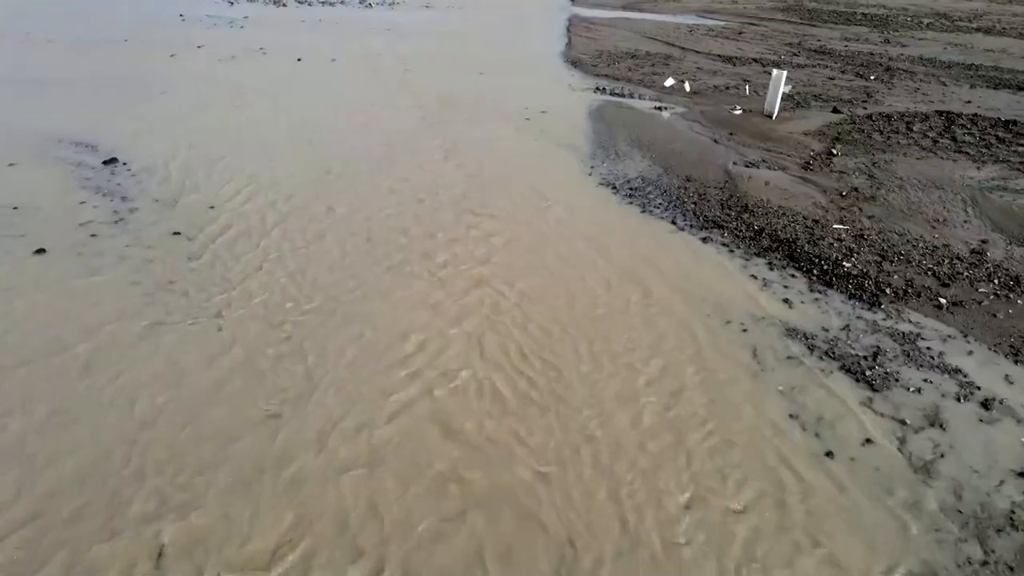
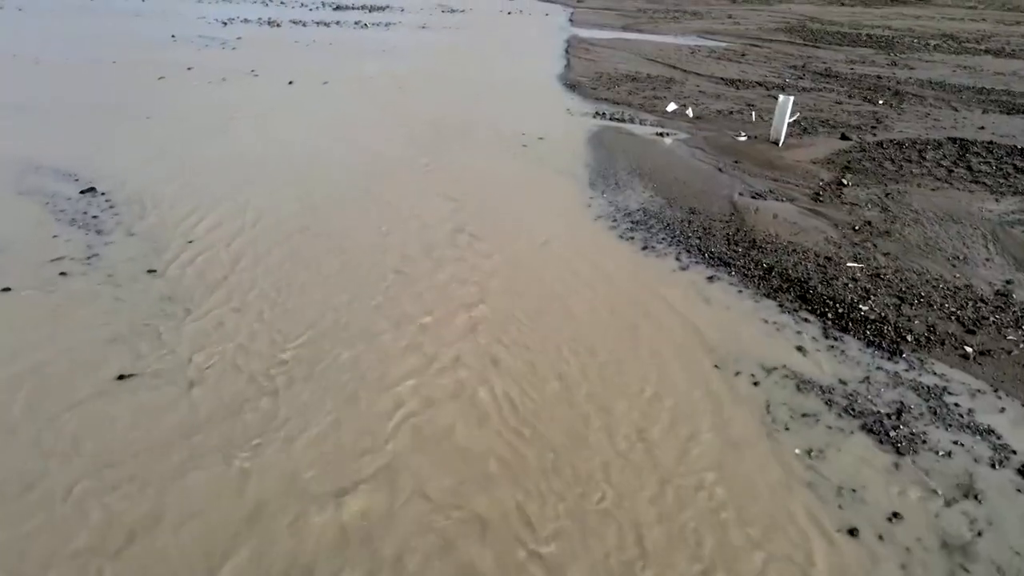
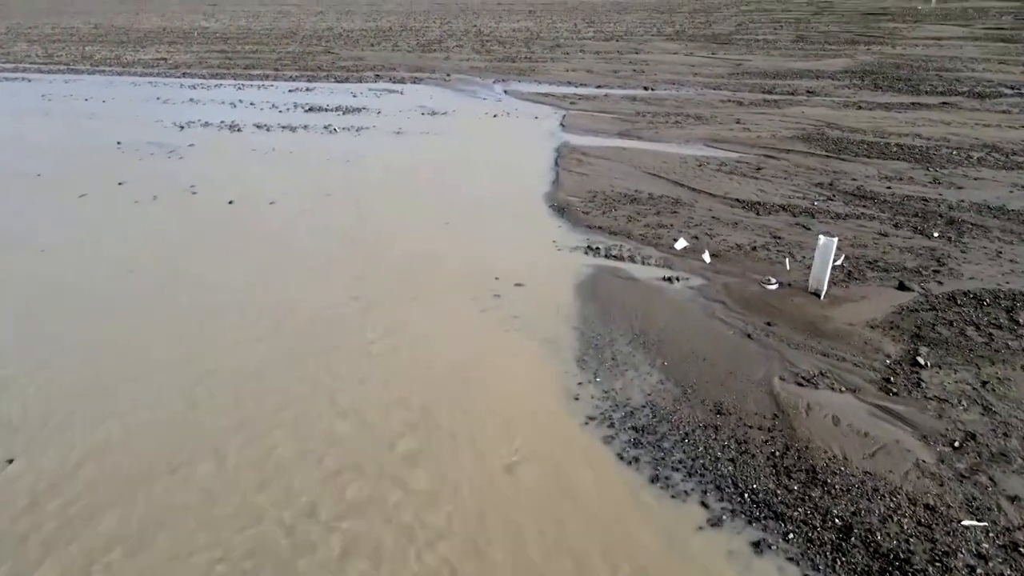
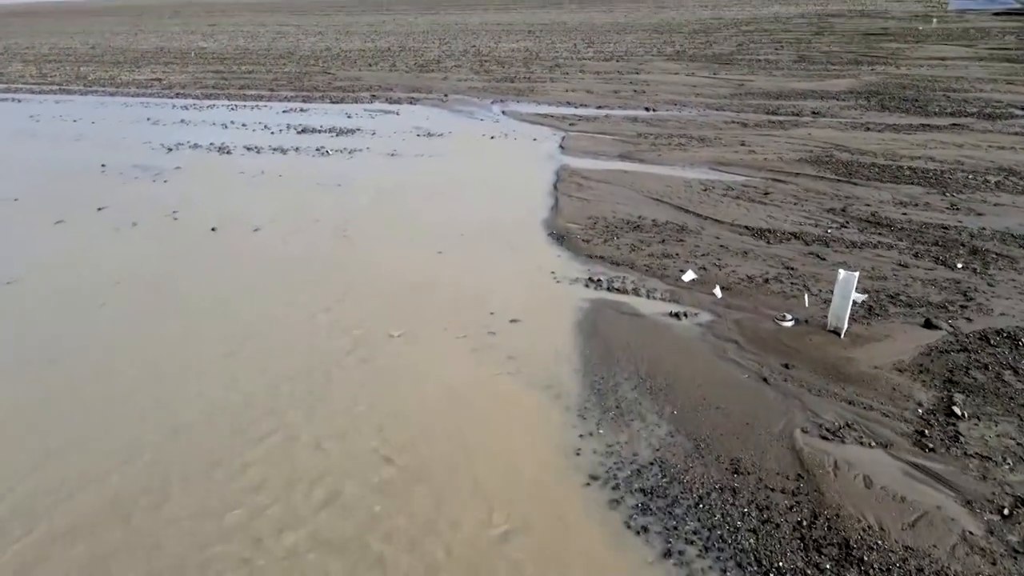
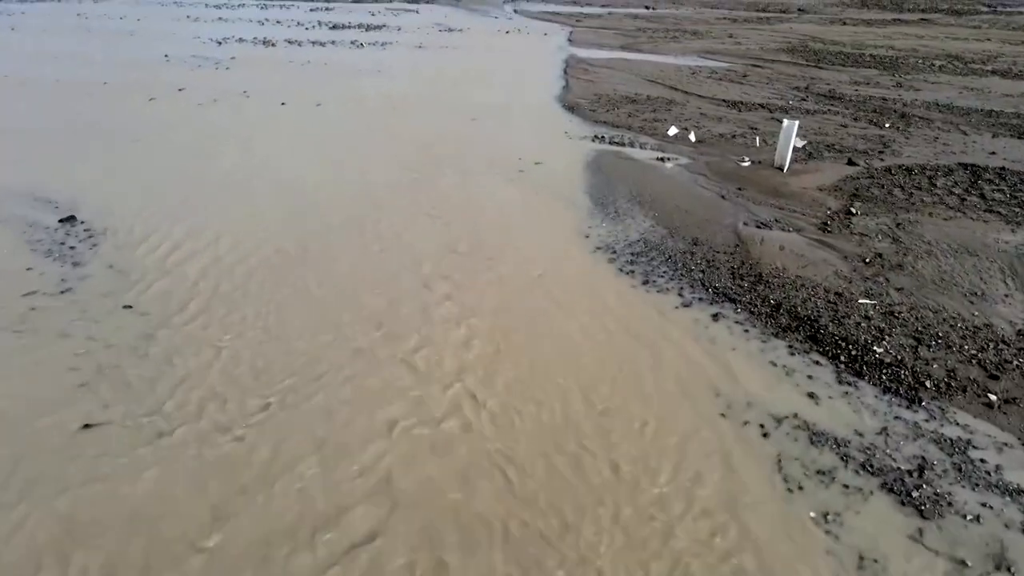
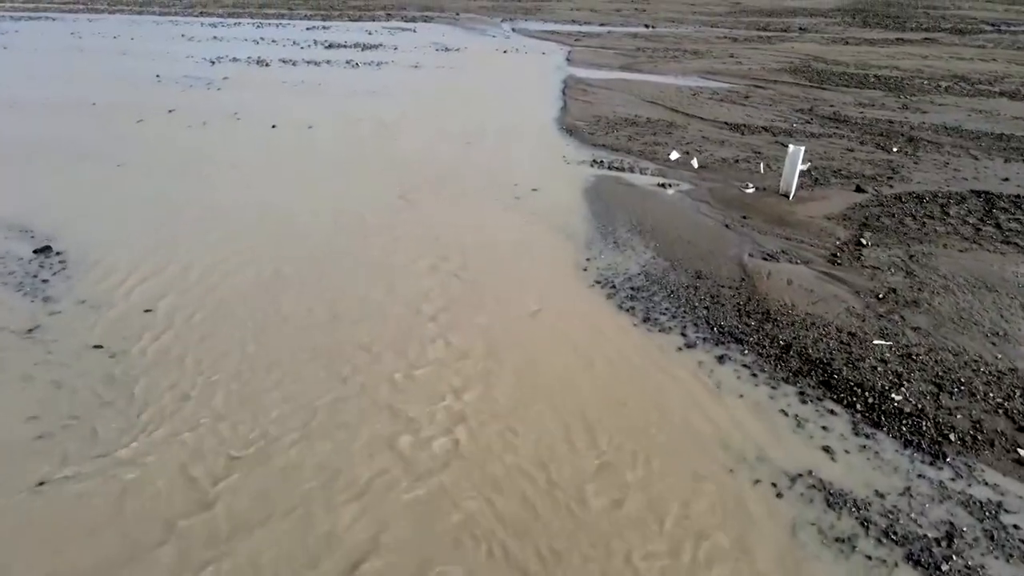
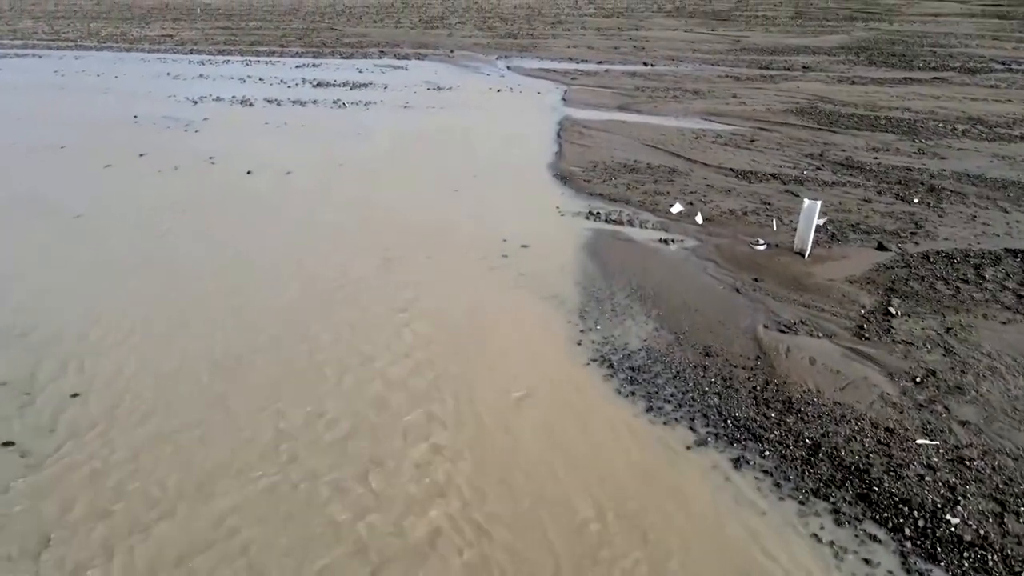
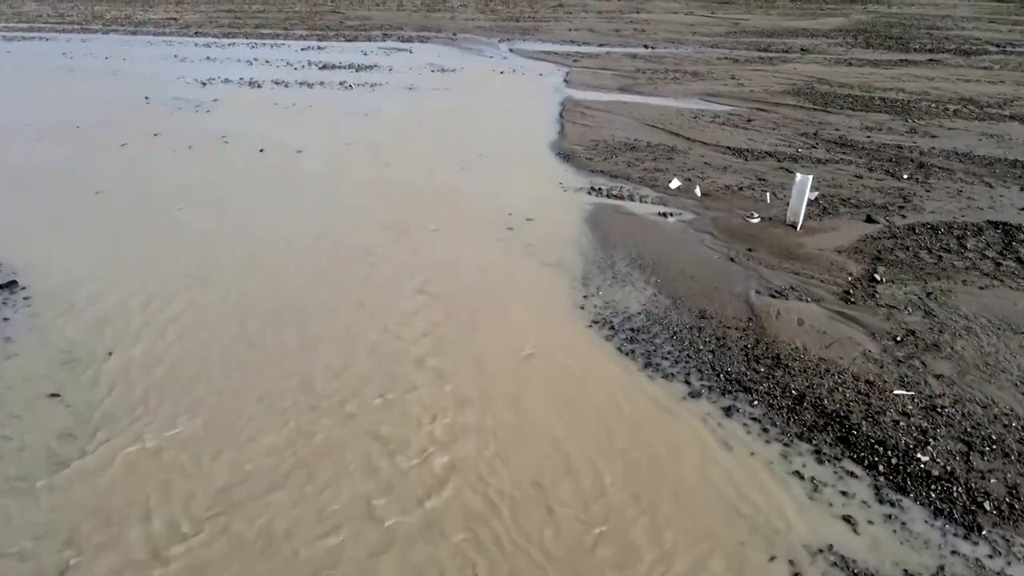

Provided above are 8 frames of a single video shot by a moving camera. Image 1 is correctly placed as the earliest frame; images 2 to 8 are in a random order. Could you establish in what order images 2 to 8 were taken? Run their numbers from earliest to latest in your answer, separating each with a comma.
2, 5, 6, 8, 7, 3, 4
